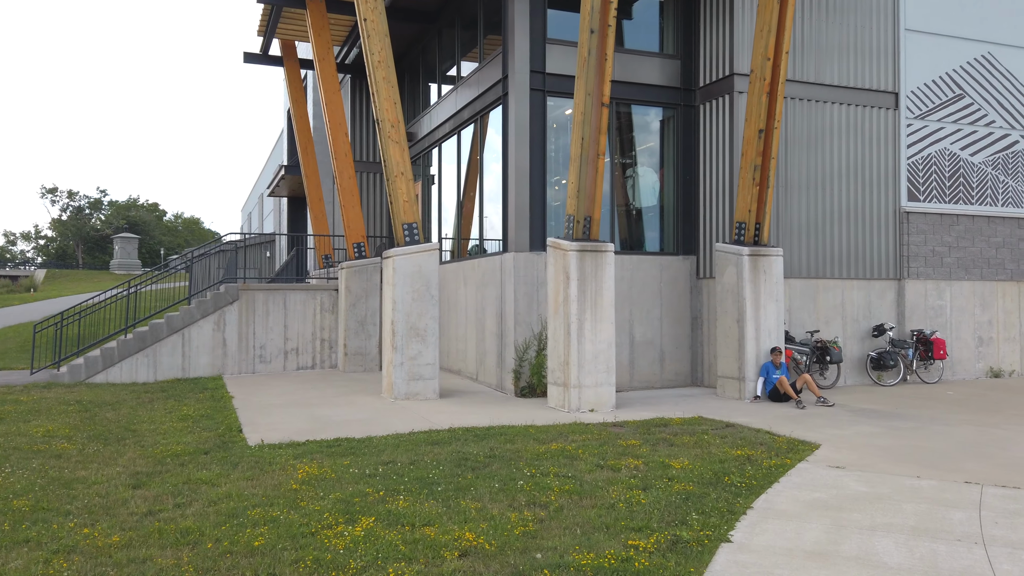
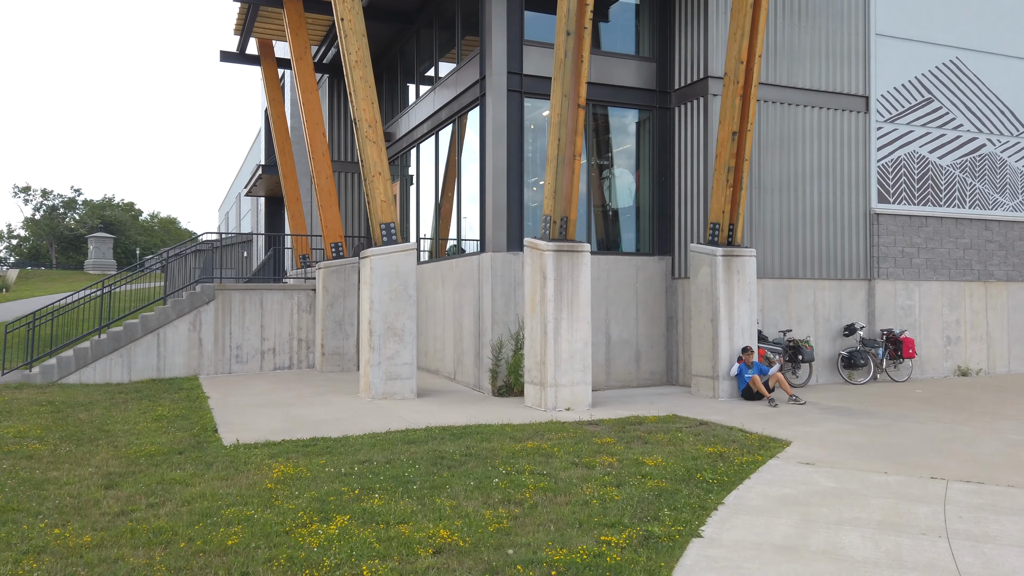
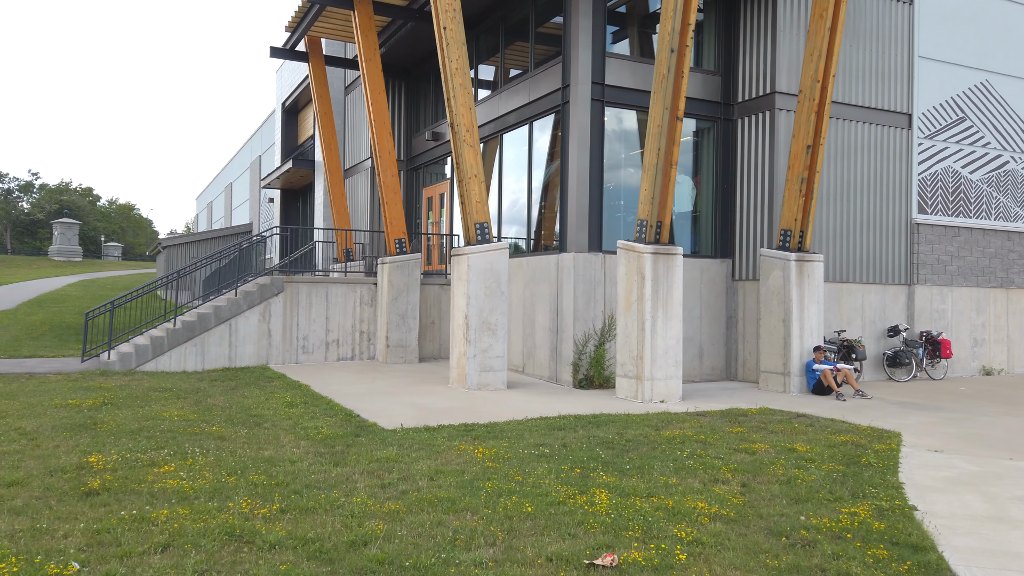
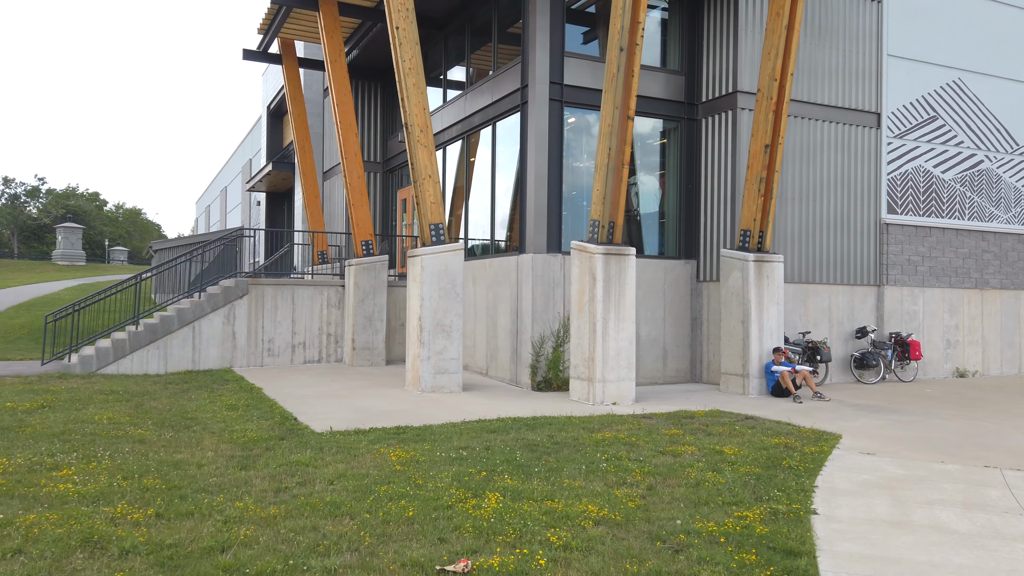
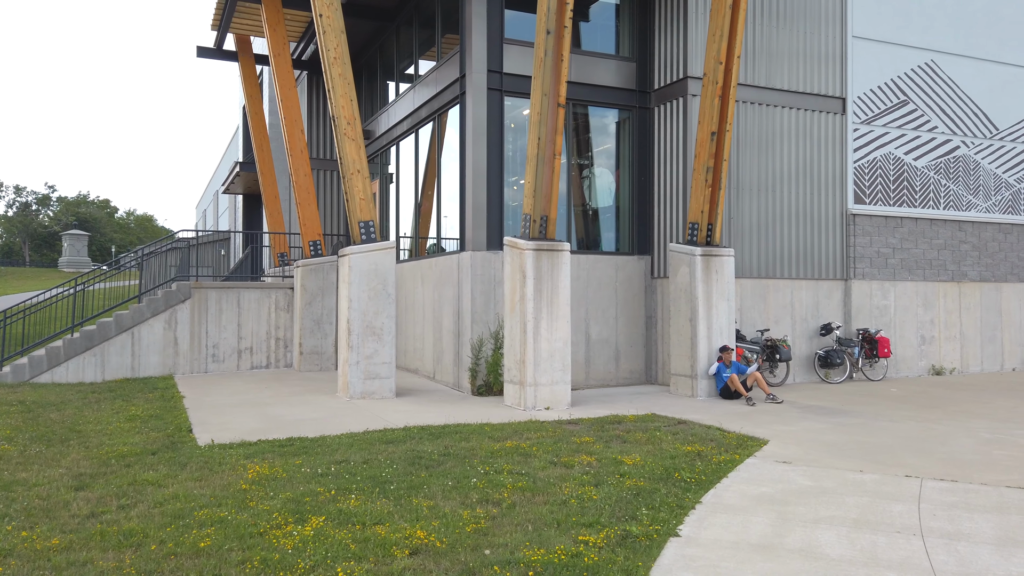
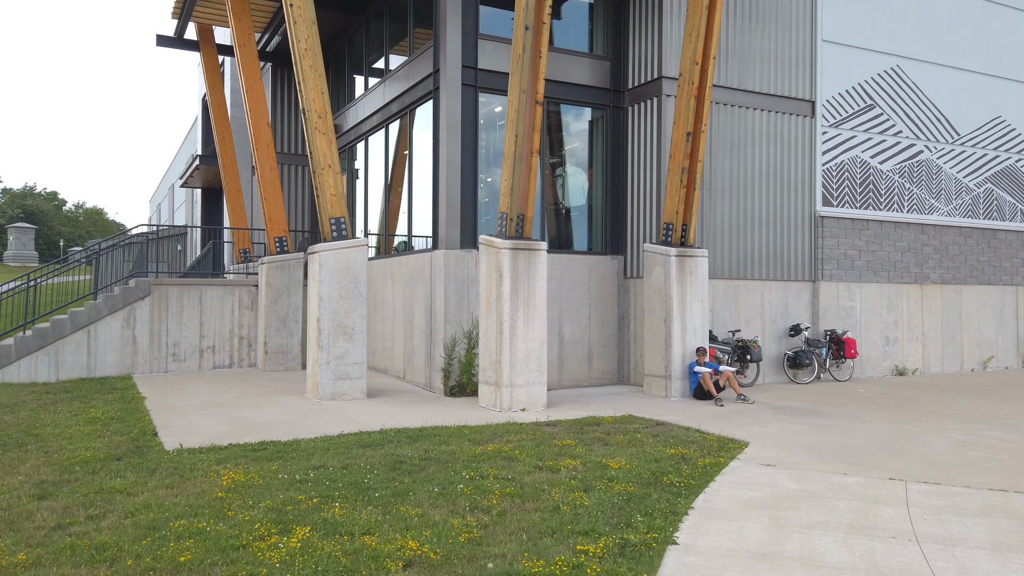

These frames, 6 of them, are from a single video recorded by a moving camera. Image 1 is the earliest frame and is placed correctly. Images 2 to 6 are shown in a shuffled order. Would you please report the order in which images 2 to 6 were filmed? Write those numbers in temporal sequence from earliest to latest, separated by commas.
2, 5, 6, 4, 3
